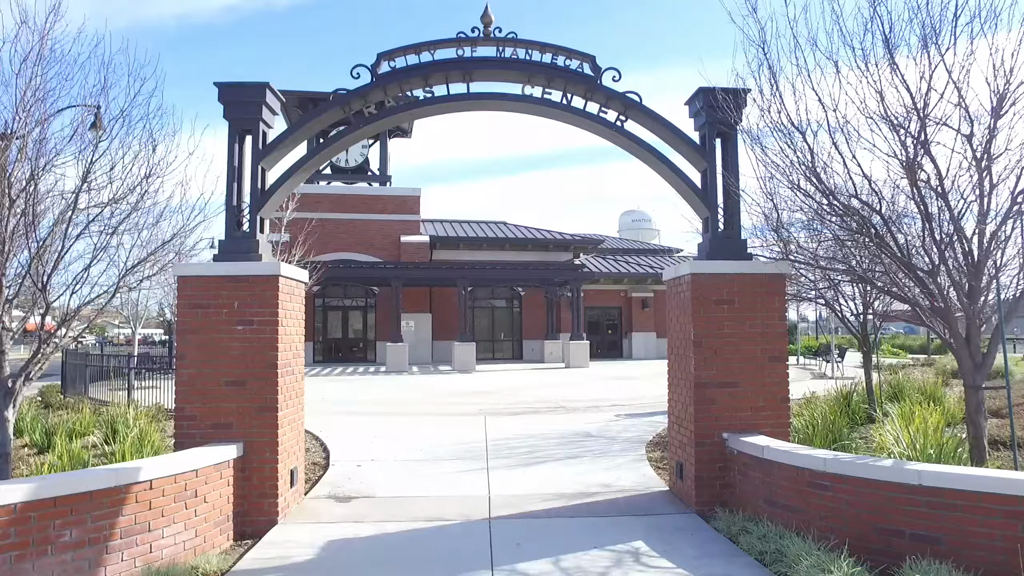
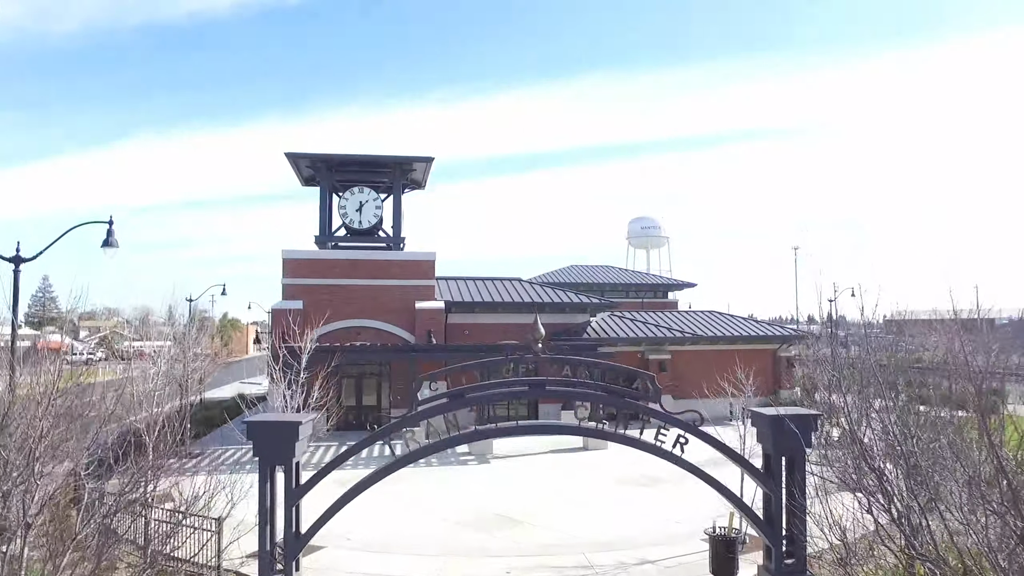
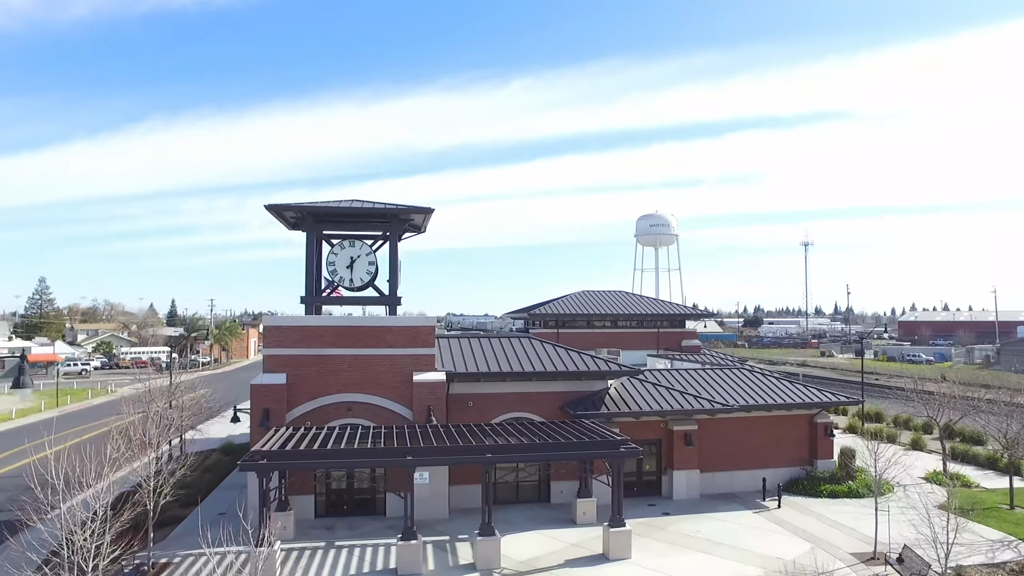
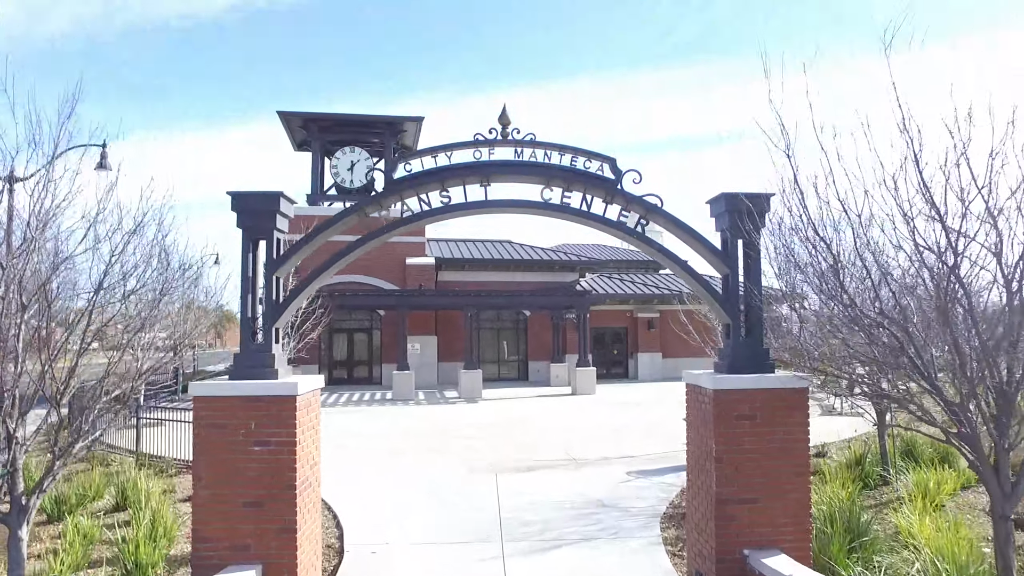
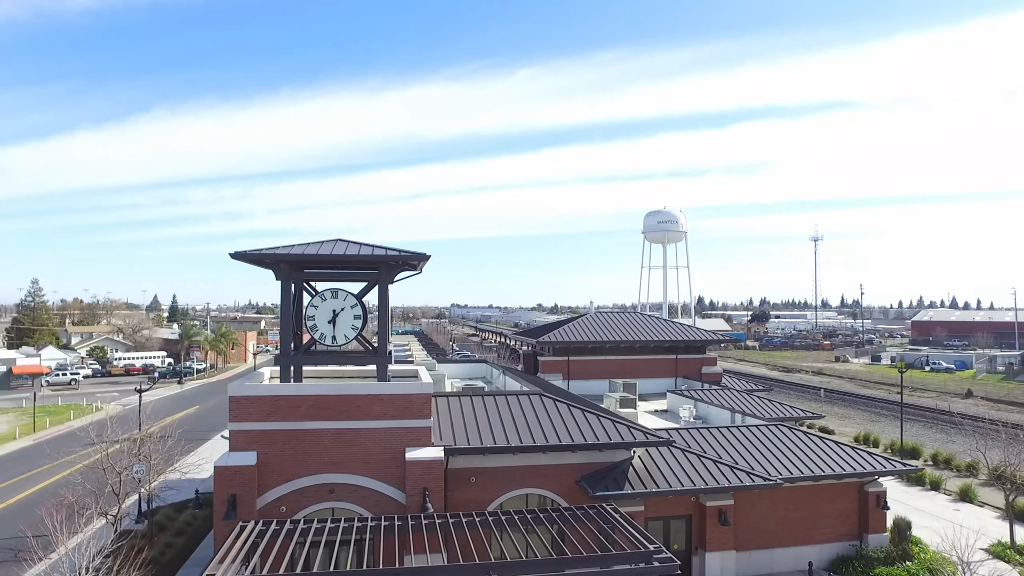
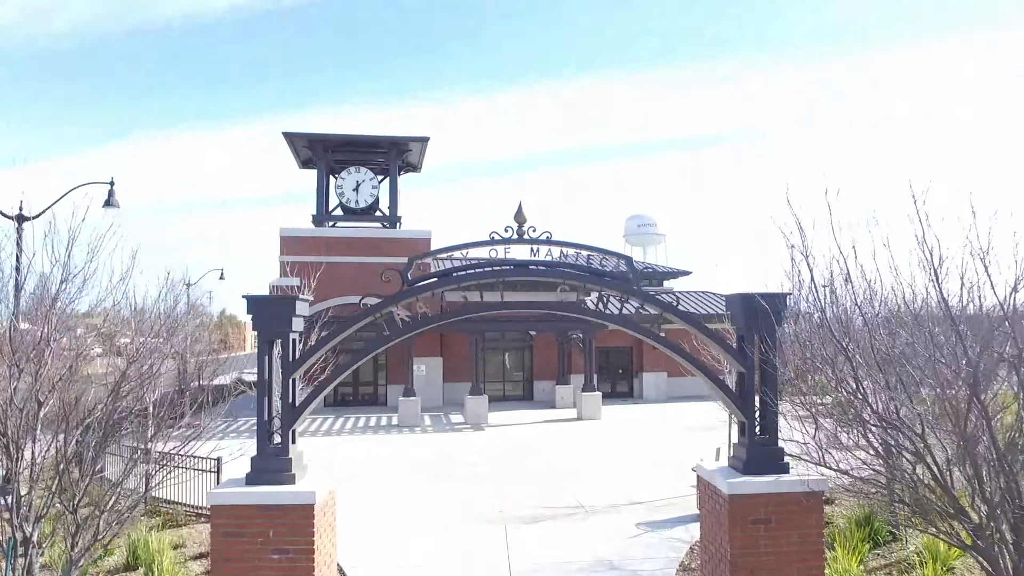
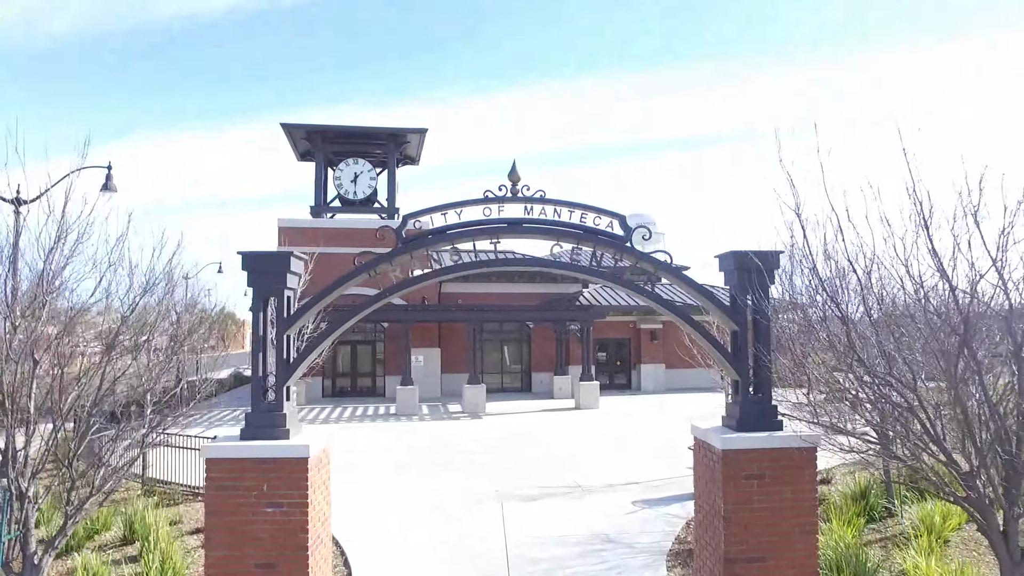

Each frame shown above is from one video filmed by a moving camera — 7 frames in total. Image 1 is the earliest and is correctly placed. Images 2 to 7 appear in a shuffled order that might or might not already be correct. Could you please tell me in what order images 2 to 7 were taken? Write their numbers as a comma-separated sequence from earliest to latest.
4, 7, 6, 2, 3, 5
